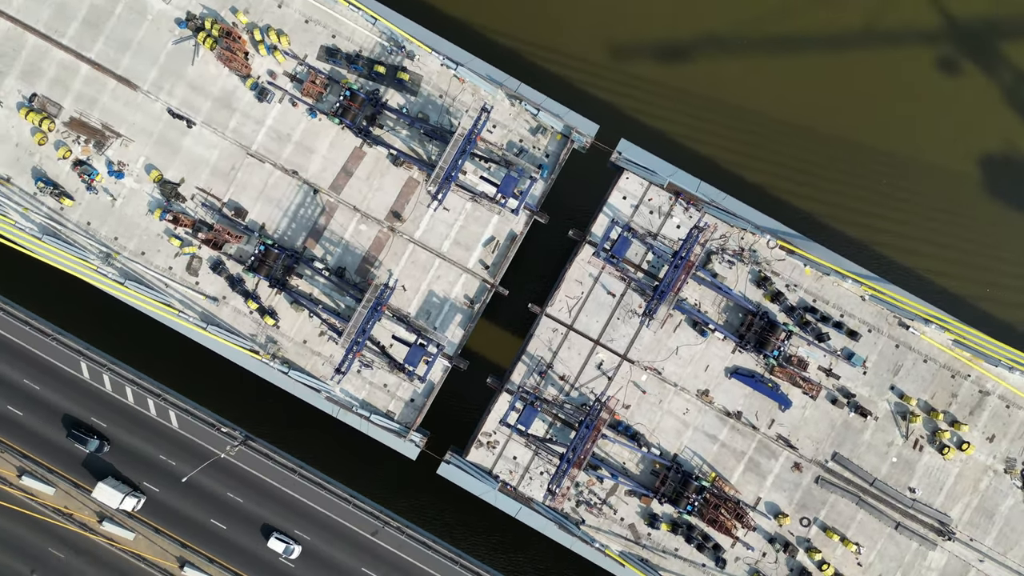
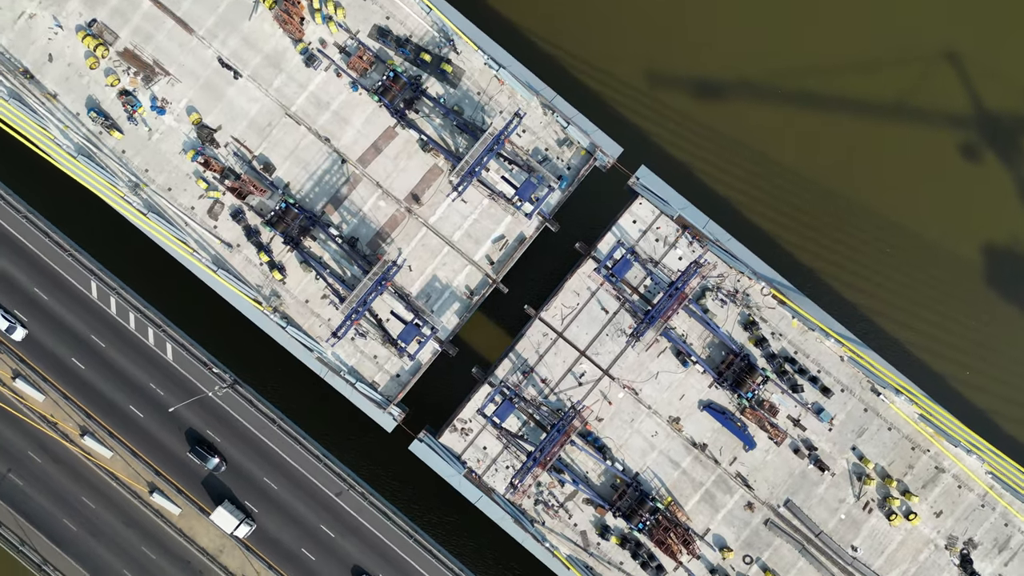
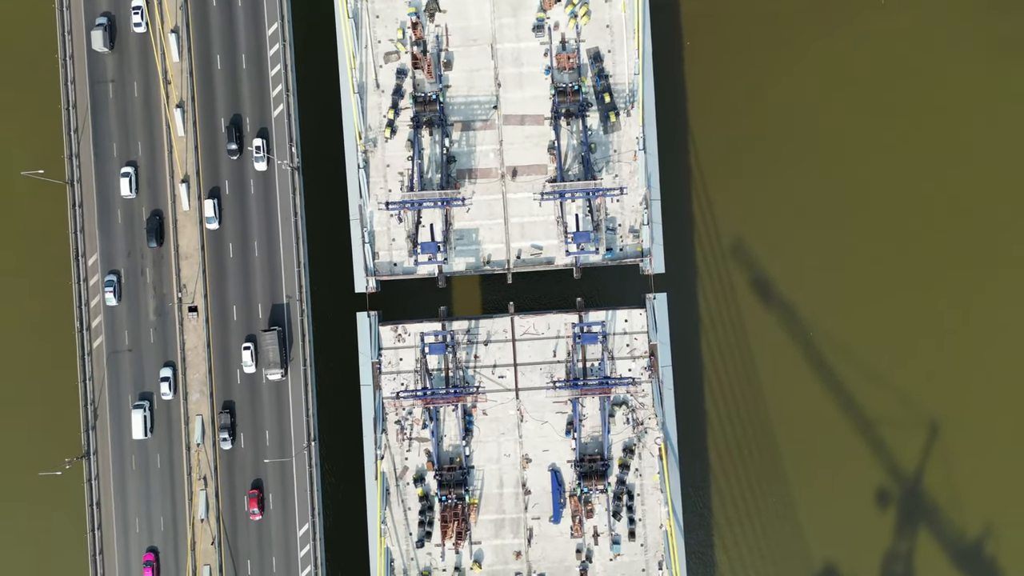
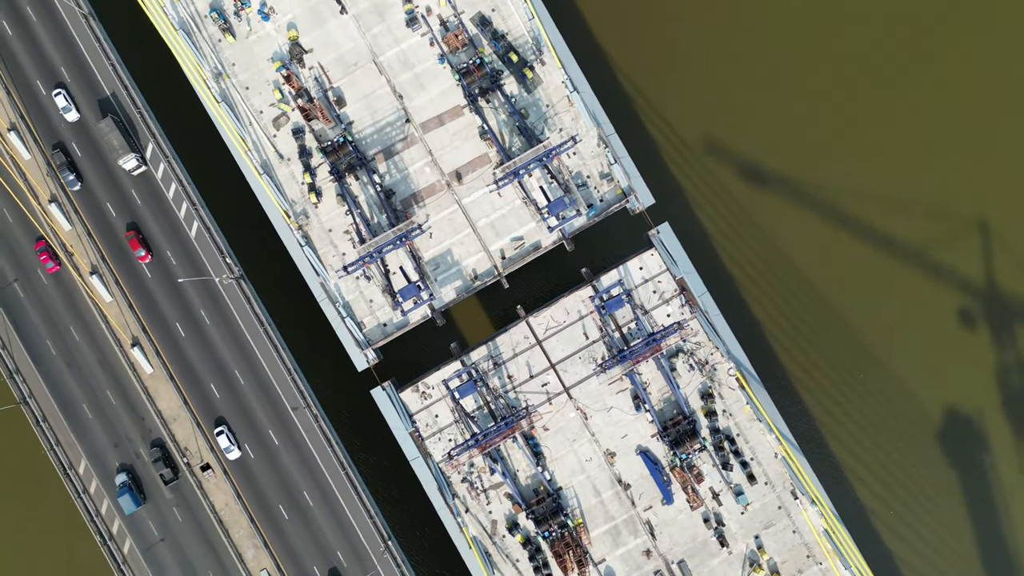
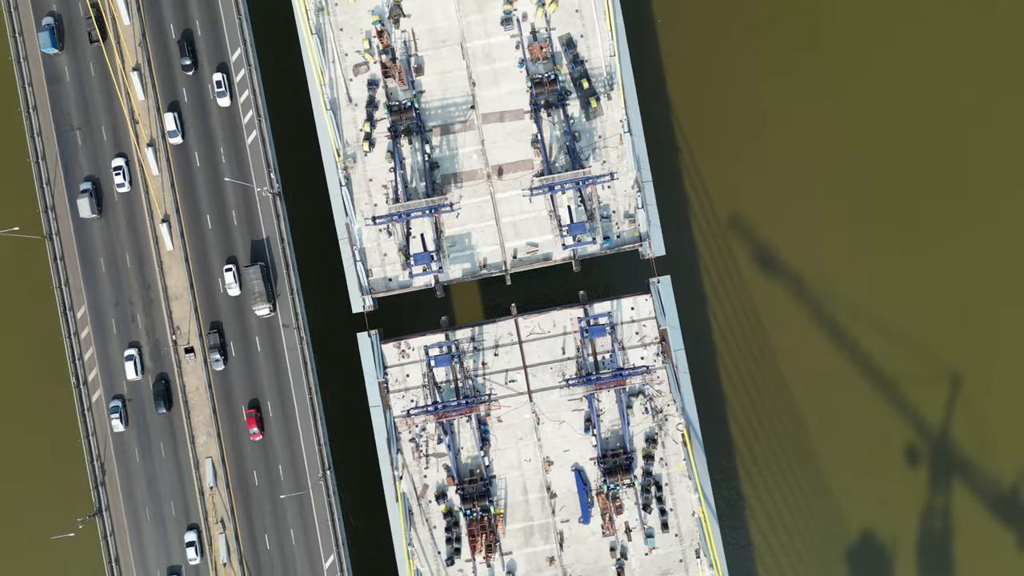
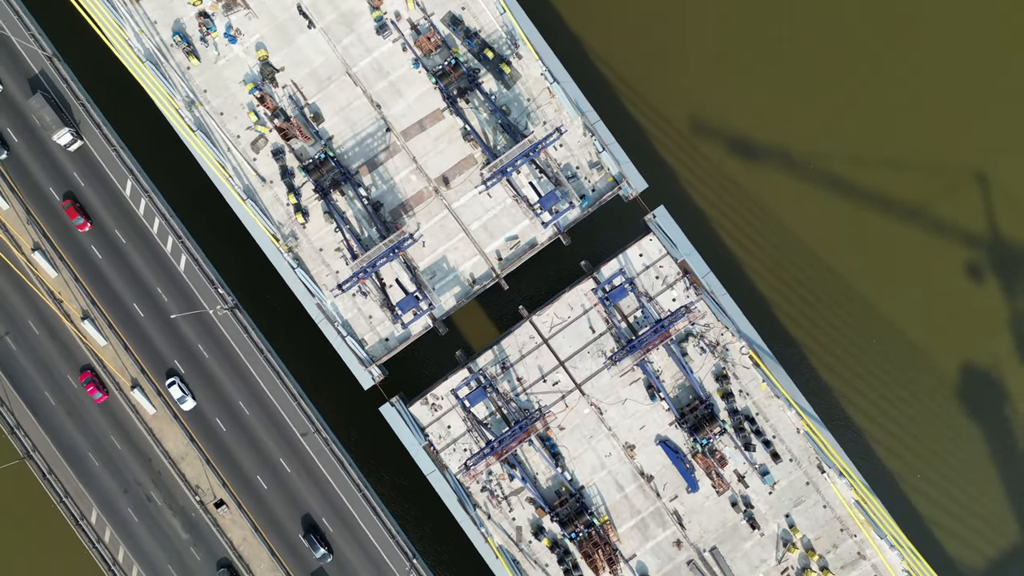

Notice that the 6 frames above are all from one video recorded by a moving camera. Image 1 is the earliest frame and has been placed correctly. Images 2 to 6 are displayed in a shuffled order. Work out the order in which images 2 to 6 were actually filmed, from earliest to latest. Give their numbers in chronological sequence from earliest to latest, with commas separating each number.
2, 6, 4, 5, 3
